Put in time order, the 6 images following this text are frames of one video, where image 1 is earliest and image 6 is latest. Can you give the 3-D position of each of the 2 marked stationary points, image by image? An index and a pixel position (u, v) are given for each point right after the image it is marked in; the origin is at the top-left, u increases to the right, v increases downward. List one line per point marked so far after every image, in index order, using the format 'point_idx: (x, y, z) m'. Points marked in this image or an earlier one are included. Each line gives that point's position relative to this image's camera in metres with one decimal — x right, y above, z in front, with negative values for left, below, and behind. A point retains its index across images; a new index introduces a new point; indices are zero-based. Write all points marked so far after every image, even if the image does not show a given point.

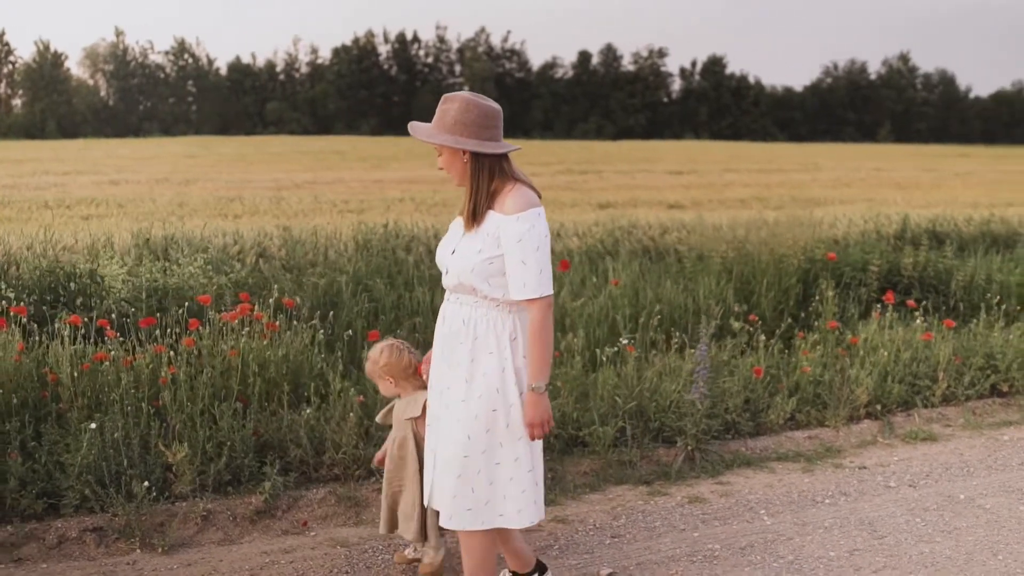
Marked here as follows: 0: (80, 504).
0: (-1.8, -0.9, +4.2) m
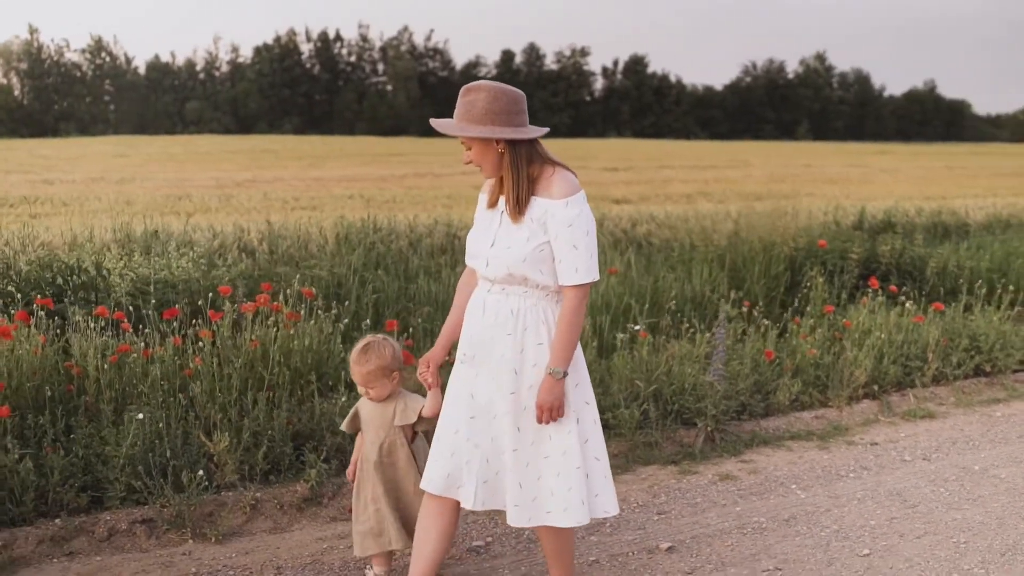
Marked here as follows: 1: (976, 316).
0: (-1.6, -0.9, +4.1) m
1: (+3.4, -0.2, +7.2) m
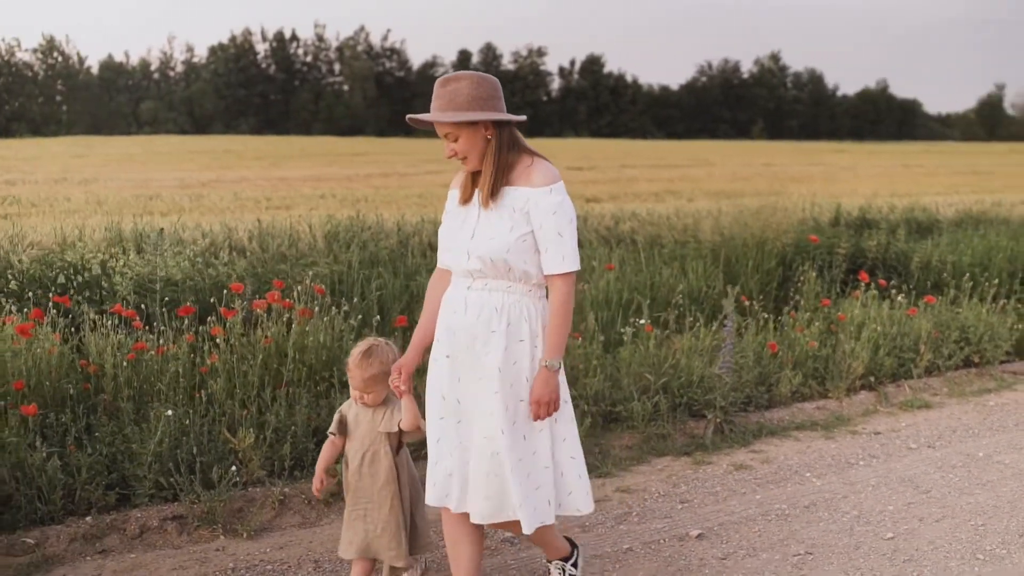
0: (-1.5, -0.8, +4.1) m
1: (+3.4, -0.2, +7.4) m
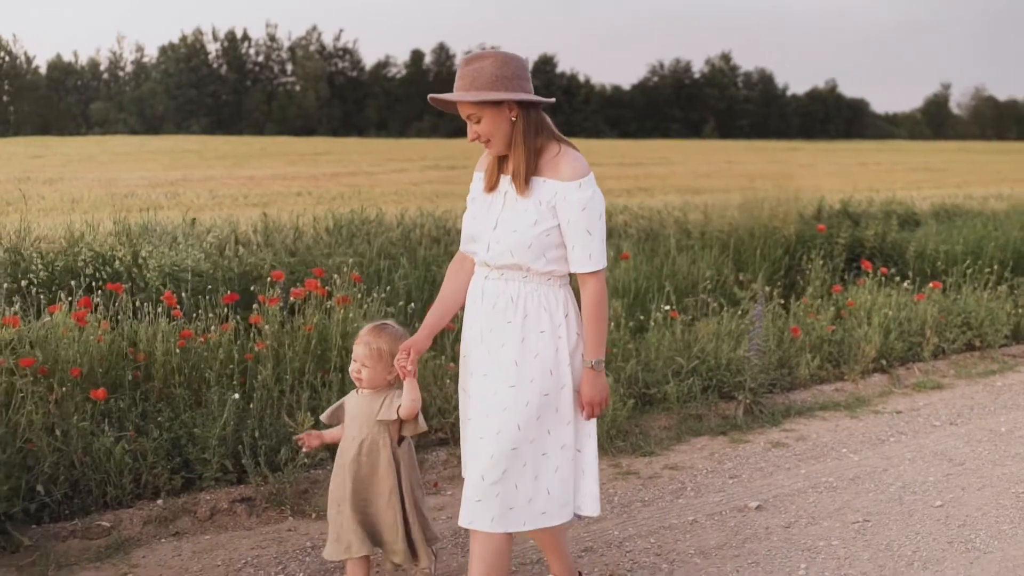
0: (-1.2, -0.8, +4.1) m
1: (+3.5, -0.1, +7.6) m
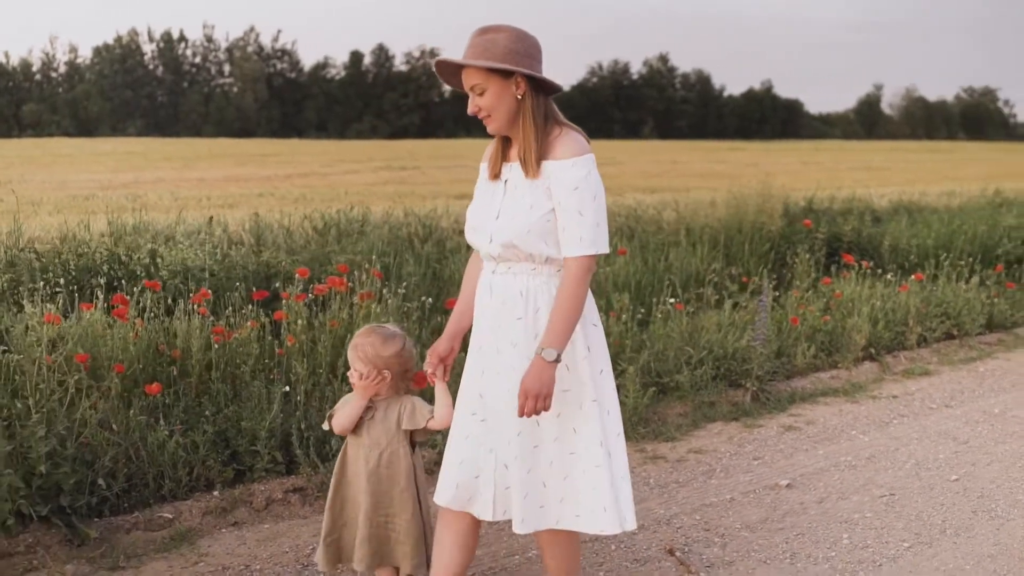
0: (-1.0, -0.8, +4.2) m
1: (+3.5, 0.0, +8.0) m
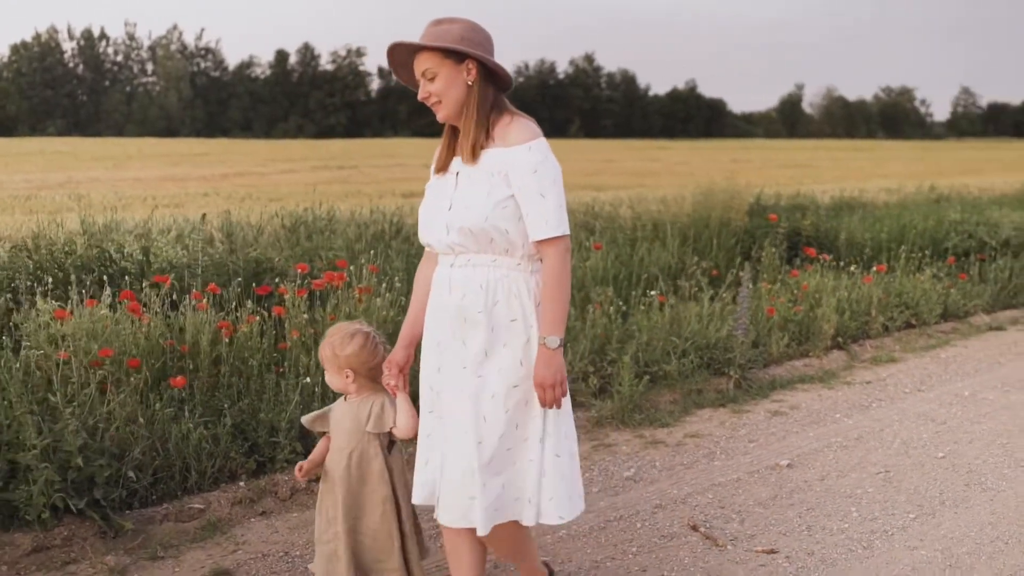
0: (-1.0, -0.7, +4.3) m
1: (+3.3, +0.1, +8.3) m
